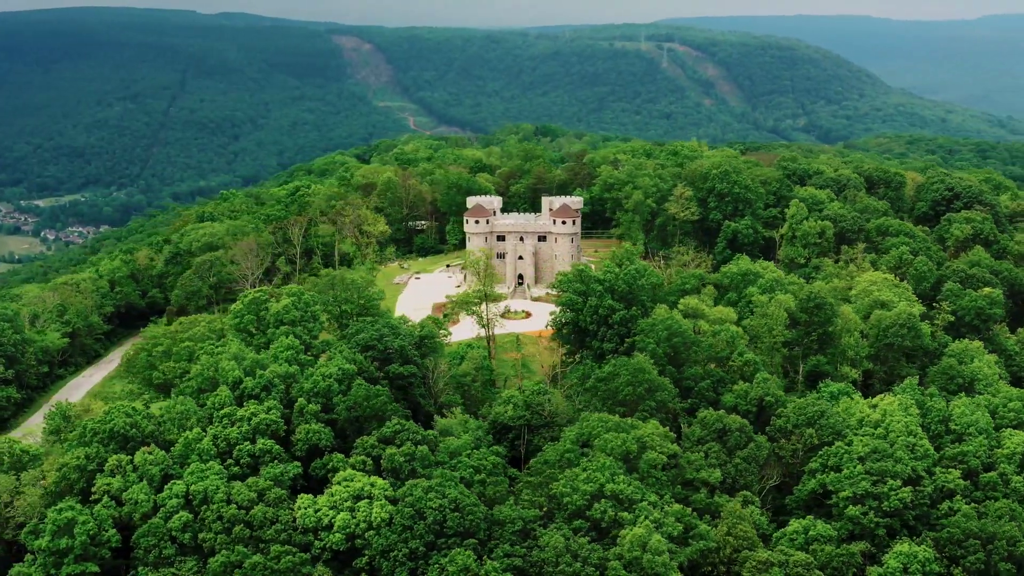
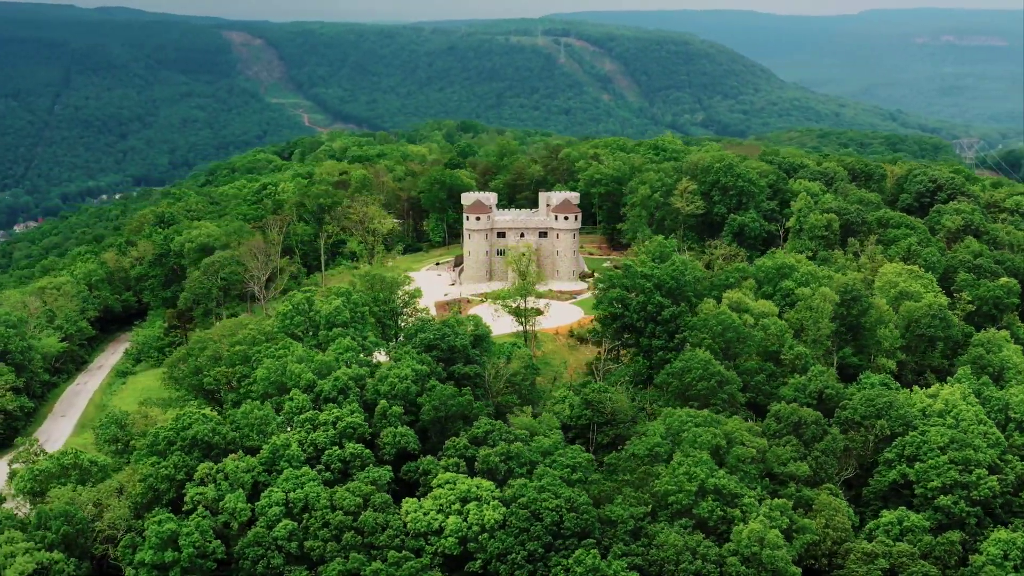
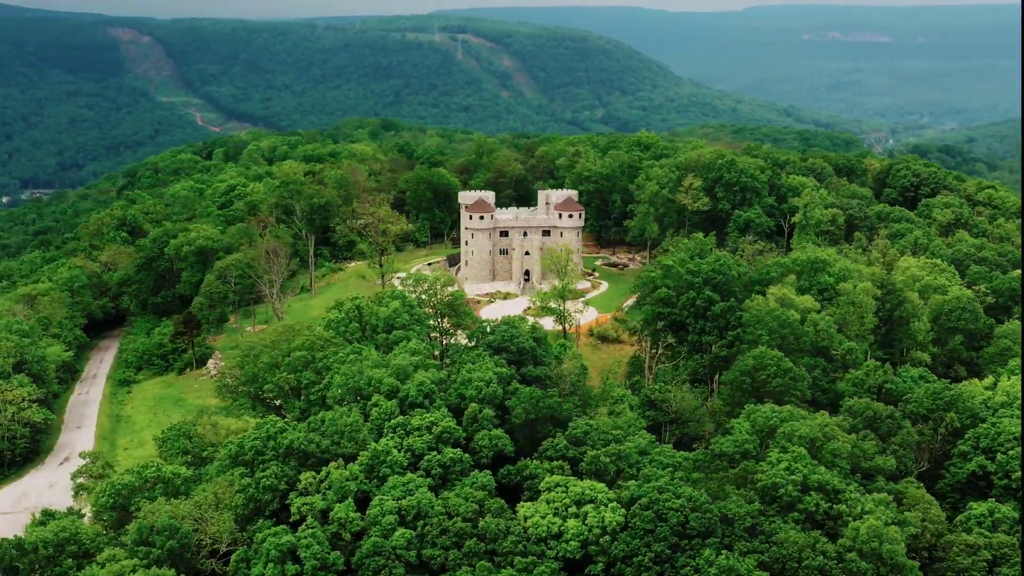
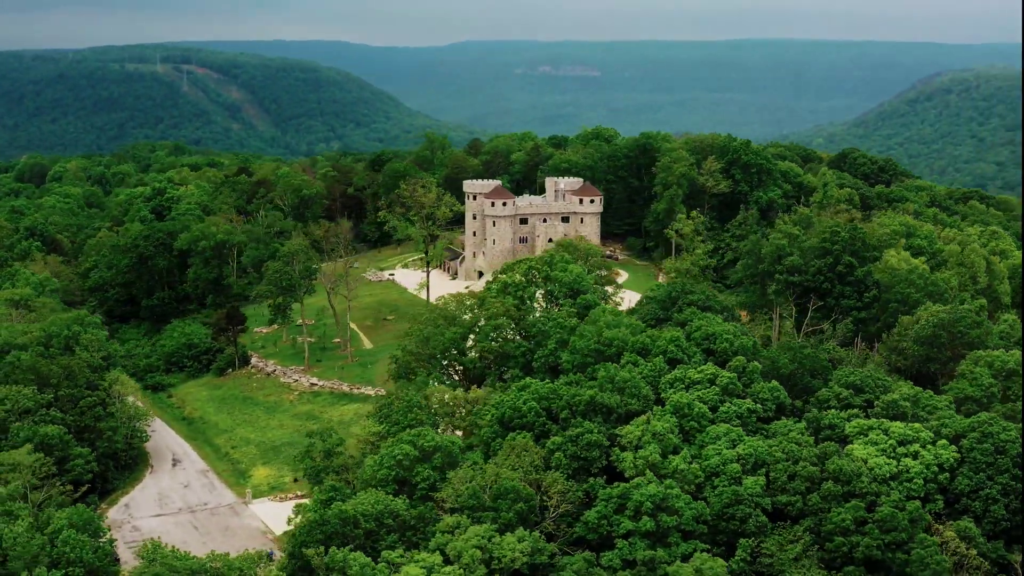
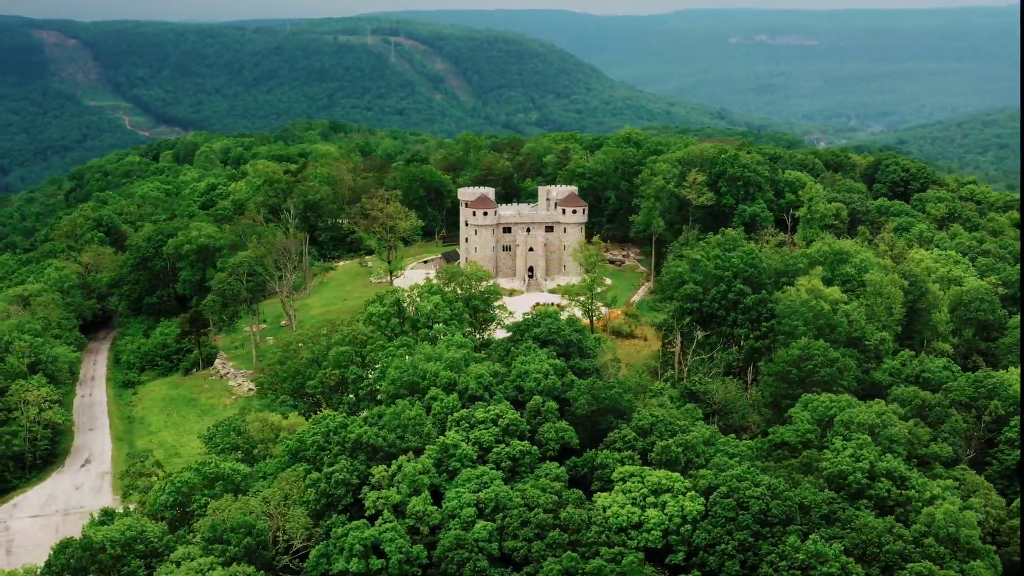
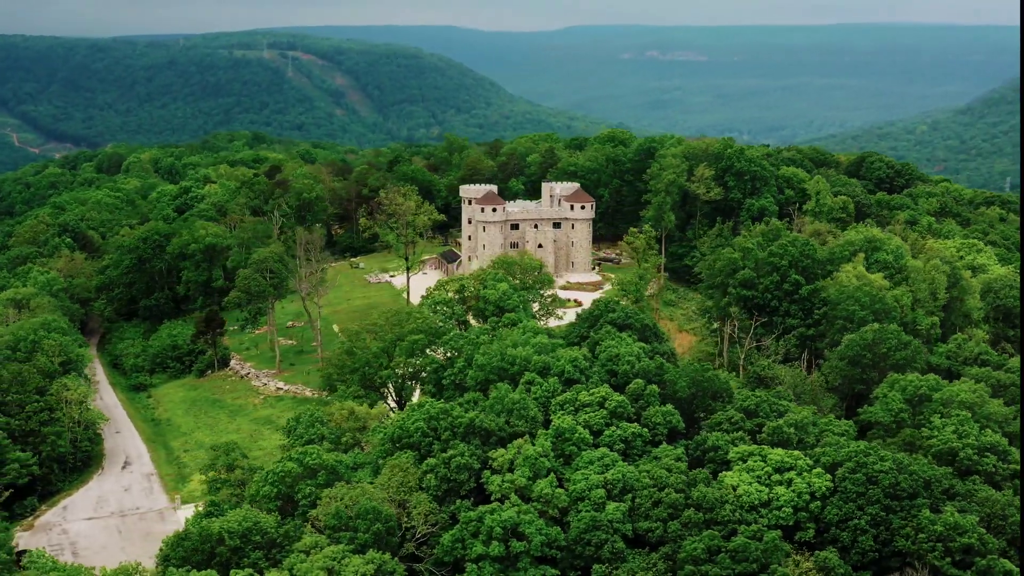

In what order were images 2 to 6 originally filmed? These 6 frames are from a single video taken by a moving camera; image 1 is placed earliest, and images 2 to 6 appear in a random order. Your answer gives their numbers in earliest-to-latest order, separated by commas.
2, 3, 5, 6, 4
